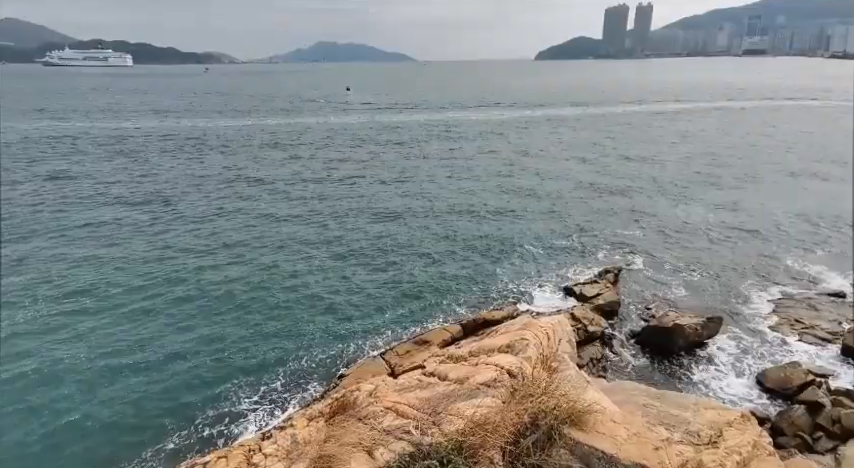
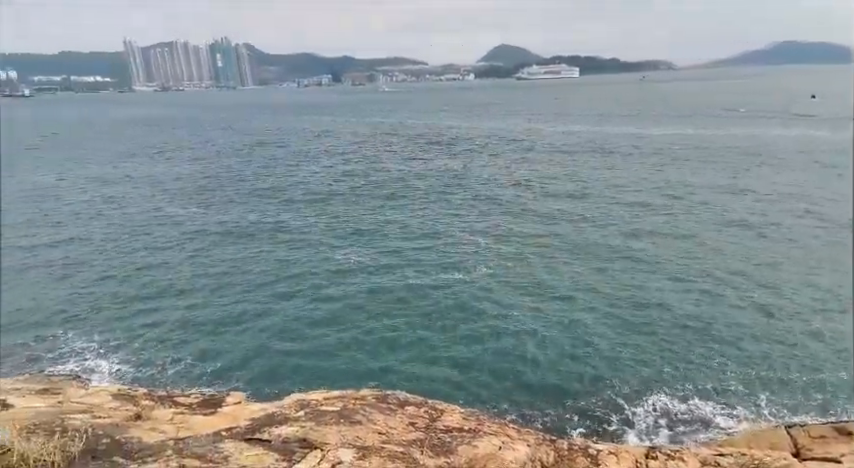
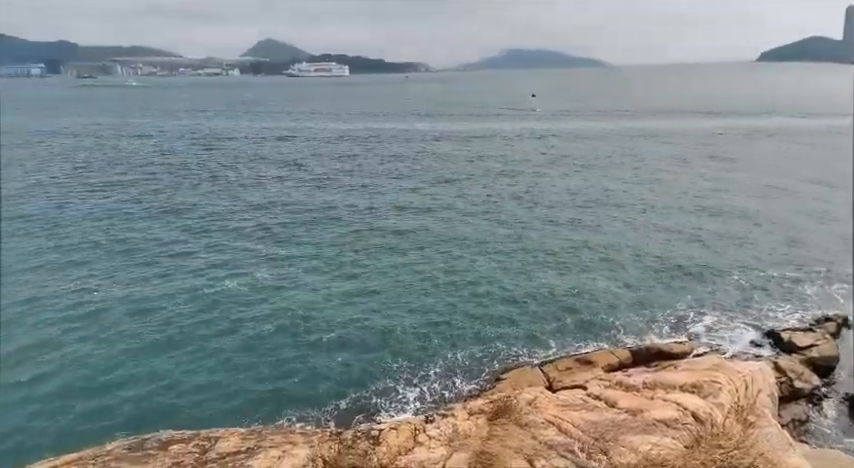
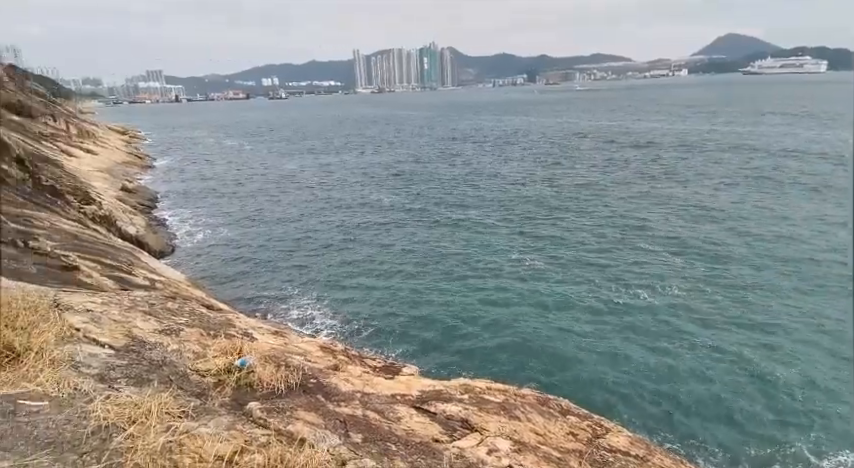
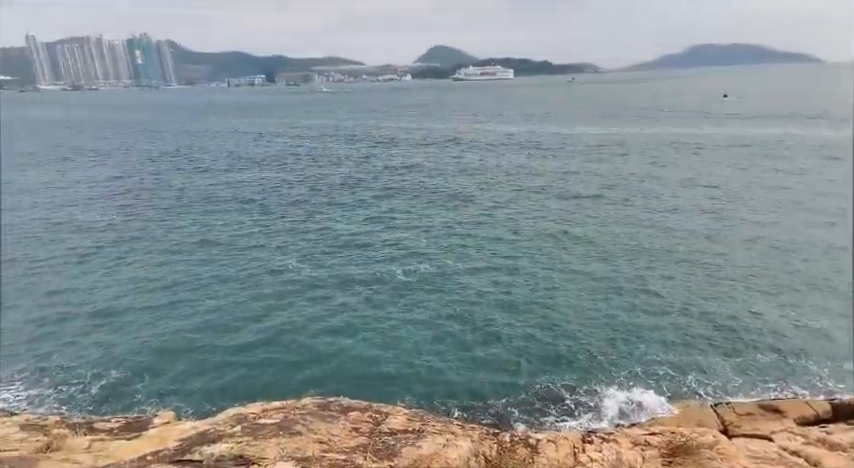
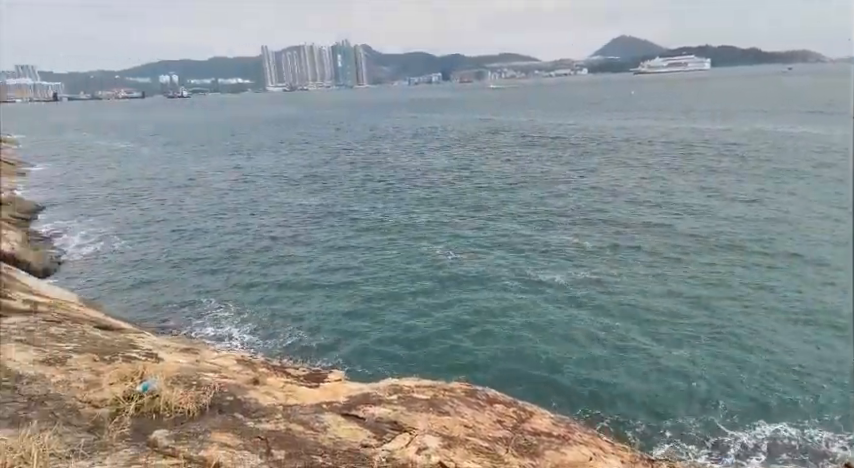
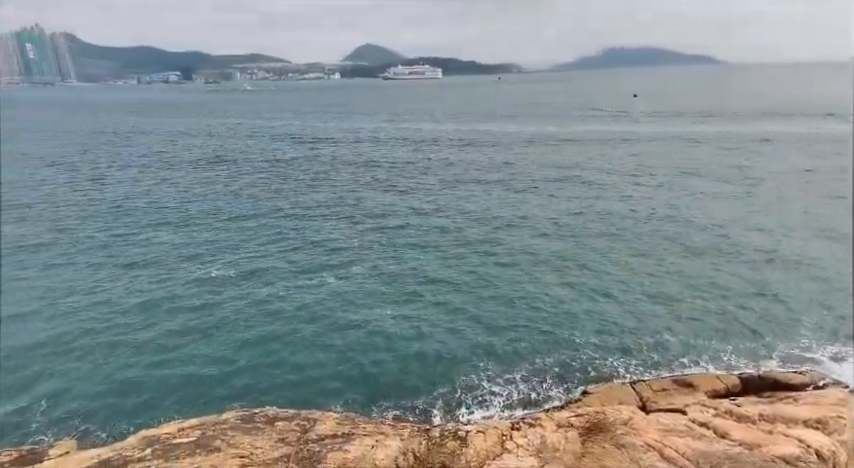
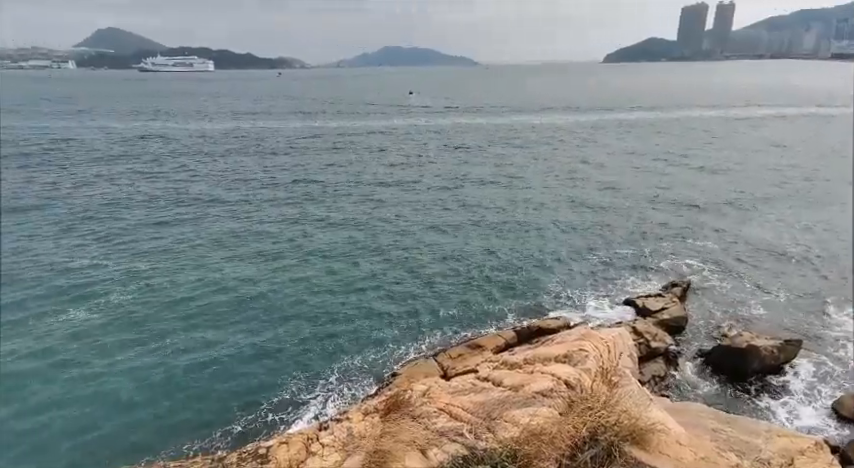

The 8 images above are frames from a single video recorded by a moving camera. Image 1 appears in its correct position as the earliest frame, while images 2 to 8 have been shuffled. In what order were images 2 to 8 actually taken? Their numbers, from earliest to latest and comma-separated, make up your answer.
8, 3, 7, 5, 2, 6, 4
